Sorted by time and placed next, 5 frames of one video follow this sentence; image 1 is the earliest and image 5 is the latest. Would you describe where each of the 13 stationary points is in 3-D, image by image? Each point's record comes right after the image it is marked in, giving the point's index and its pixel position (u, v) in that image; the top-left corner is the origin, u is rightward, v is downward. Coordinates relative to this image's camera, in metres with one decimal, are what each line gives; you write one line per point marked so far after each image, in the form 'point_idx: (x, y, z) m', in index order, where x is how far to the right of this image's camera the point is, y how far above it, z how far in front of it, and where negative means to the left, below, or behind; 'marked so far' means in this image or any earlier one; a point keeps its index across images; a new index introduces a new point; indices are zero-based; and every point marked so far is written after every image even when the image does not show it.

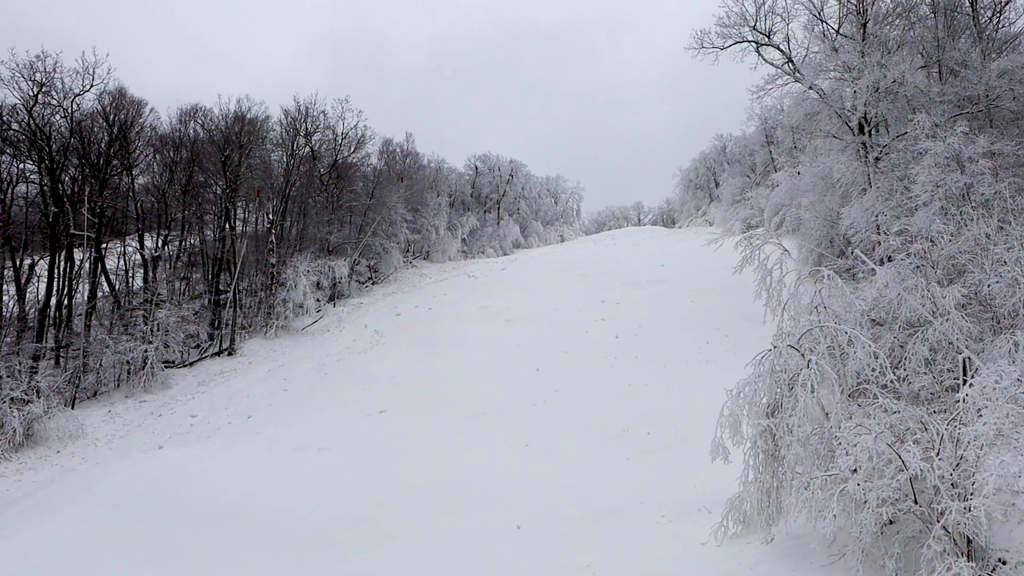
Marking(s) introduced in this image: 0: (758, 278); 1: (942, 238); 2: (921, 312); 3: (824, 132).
0: (+2.7, +0.1, +6.1) m
1: (+6.4, +0.8, +8.1) m
2: (+5.3, -0.3, +7.1) m
3: (+8.3, +4.1, +14.4) m
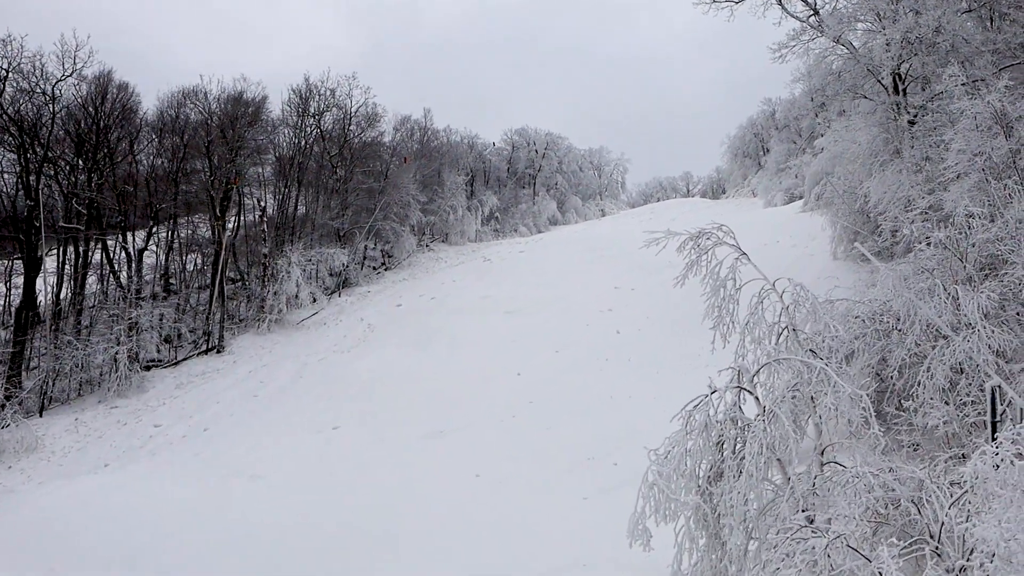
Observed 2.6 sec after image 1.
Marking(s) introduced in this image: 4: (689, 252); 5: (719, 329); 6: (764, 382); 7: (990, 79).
0: (+1.7, 0.0, +4.7) m
1: (+5.4, +0.8, +6.3) m
2: (+4.3, -0.4, +5.5) m
3: (+7.8, +4.4, +12.3) m
4: (+1.6, +0.3, +4.8) m
5: (+1.8, -0.4, +4.7) m
6: (+2.0, -0.8, +4.5) m
7: (+8.7, +3.8, +9.8) m
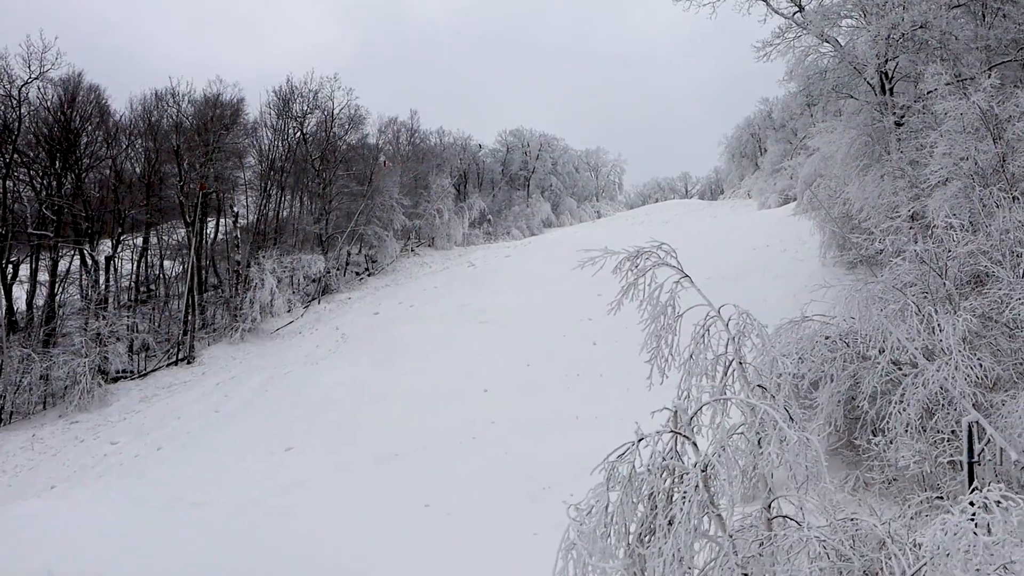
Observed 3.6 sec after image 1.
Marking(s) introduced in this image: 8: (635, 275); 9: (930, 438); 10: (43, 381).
0: (+1.0, -0.2, +4.1) m
1: (+4.8, +0.6, +5.8) m
2: (+3.6, -0.6, +5.0) m
3: (+7.1, +4.2, +11.8) m
4: (+0.9, +0.1, +4.3) m
5: (+1.1, -0.6, +4.2) m
6: (+1.4, -1.0, +3.9) m
7: (+8.0, +3.6, +9.3) m
8: (+0.9, +0.1, +4.2) m
9: (+3.8, -1.4, +5.0) m
10: (-13.6, -2.7, +15.8) m
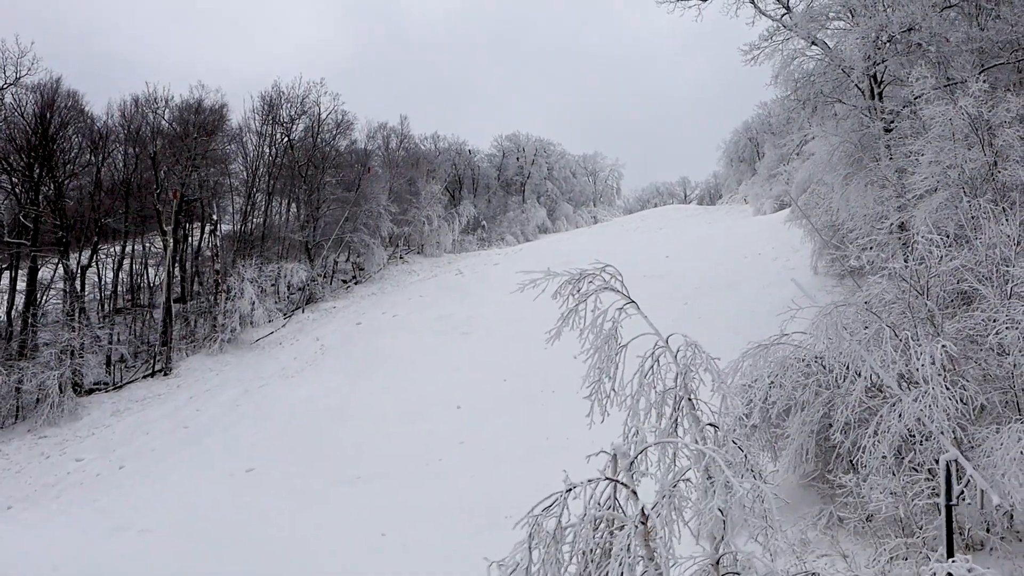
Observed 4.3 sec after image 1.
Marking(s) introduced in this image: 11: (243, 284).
0: (+0.5, -0.4, +3.7) m
1: (+4.3, +0.4, +5.4) m
2: (+3.1, -0.8, +4.6) m
3: (+6.6, +4.0, +11.4) m
4: (+0.4, -0.1, +3.9) m
5: (+0.6, -0.8, +3.8) m
6: (+0.9, -1.2, +3.5) m
7: (+7.5, +3.4, +9.0) m
8: (+0.4, -0.1, +3.8) m
9: (+3.3, -1.5, +4.6) m
10: (-14.1, -3.0, +15.4) m
11: (-9.8, +0.2, +19.9) m
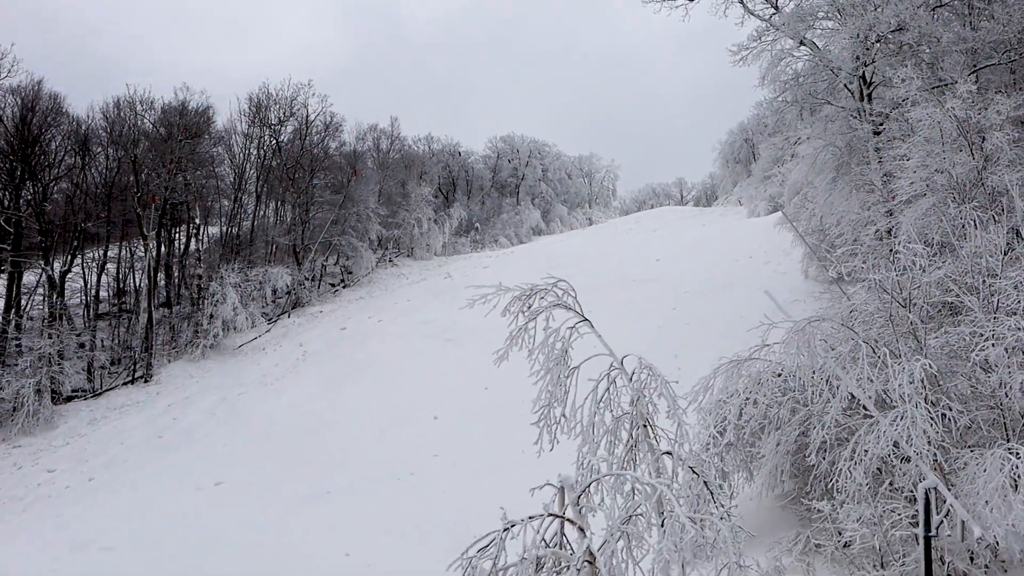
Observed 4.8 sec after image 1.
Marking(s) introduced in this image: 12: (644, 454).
0: (+0.1, -0.5, +3.5) m
1: (+3.9, +0.3, +5.2) m
2: (+2.8, -0.9, +4.3) m
3: (+6.2, +3.9, +11.2) m
4: (0.0, -0.2, +3.6) m
5: (+0.3, -0.9, +3.5) m
6: (+0.5, -1.3, +3.3) m
7: (+7.1, +3.3, +8.7) m
8: (+0.1, -0.2, +3.5) m
9: (+2.9, -1.7, +4.3) m
10: (-14.5, -3.2, +15.0) m
11: (-10.2, 0.0, +19.6) m
12: (+0.8, -1.0, +3.3) m
